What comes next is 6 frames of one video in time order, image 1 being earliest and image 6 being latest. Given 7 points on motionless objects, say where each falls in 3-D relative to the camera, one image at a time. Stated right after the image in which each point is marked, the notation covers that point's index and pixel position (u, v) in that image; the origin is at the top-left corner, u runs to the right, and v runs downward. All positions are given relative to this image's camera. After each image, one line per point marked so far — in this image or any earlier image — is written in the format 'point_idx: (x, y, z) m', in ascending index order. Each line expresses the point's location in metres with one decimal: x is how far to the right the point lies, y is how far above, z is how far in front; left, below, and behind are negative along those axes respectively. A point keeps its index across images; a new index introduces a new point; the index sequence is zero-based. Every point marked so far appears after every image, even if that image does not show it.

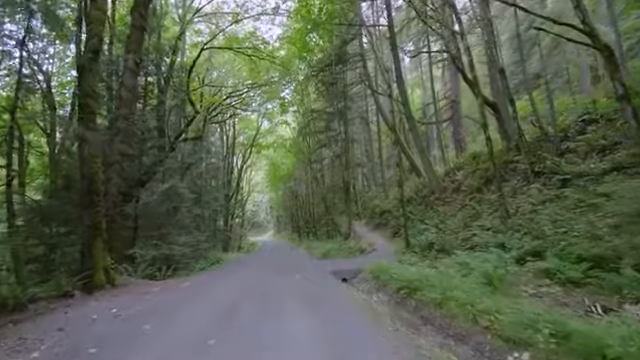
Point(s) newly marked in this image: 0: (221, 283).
0: (-4.5, -4.8, +13.9) m
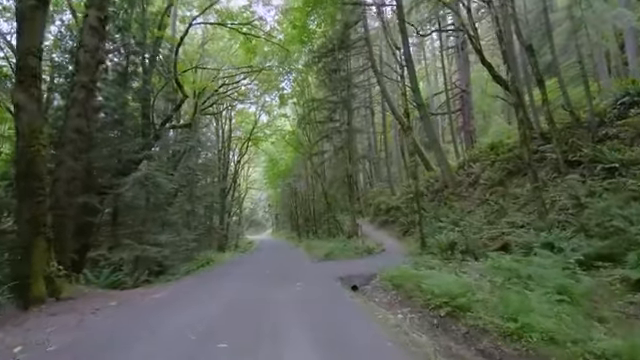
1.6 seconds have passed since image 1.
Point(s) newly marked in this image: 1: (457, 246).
0: (-4.3, -4.3, +11.8) m
1: (+6.2, -3.0, +13.4) m
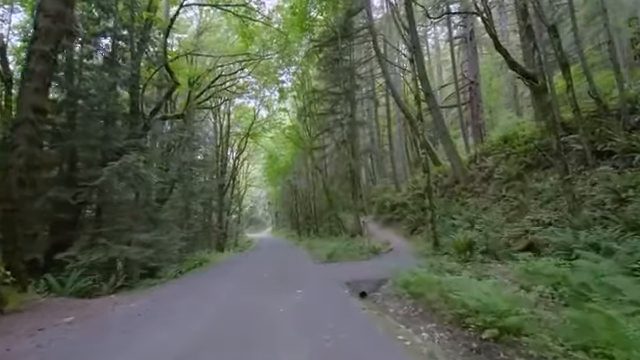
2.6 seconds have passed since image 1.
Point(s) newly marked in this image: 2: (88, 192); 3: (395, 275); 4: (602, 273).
0: (-4.2, -4.0, +10.4) m
1: (+6.4, -2.7, +12.0) m
2: (-9.6, -0.5, +12.1) m
3: (+2.4, -3.0, +9.3) m
4: (+5.9, -2.0, +6.1) m
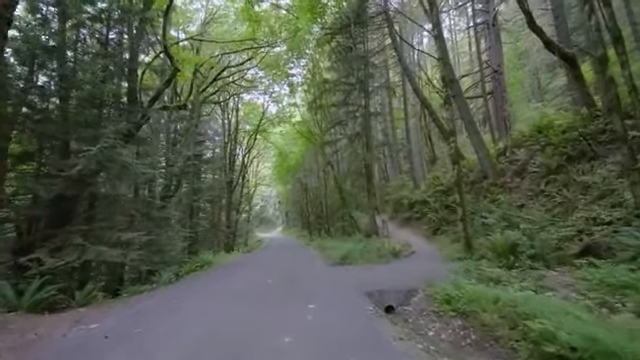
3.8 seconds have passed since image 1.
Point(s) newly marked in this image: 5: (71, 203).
0: (-3.7, -3.7, +8.9) m
1: (+6.9, -2.4, +10.1) m
2: (-9.1, -0.2, +10.8) m
3: (+2.8, -2.7, +7.6) m
4: (+6.2, -1.6, +4.3) m
5: (-8.9, -0.8, +10.7) m
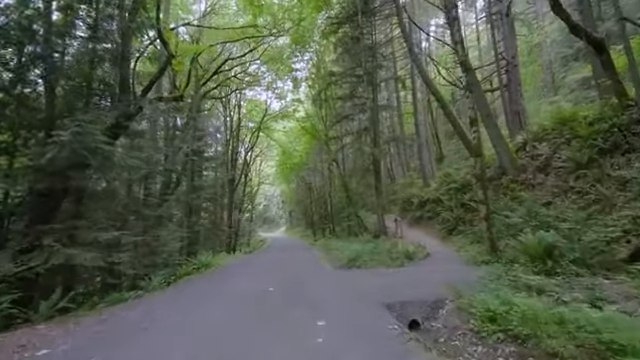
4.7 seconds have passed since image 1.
0: (-3.5, -3.5, +7.8) m
1: (+7.1, -2.2, +8.9) m
2: (-8.8, 0.0, +9.7) m
3: (+3.0, -2.5, +6.4) m
4: (+6.4, -1.4, +3.0) m
5: (-8.6, -0.5, +9.6) m
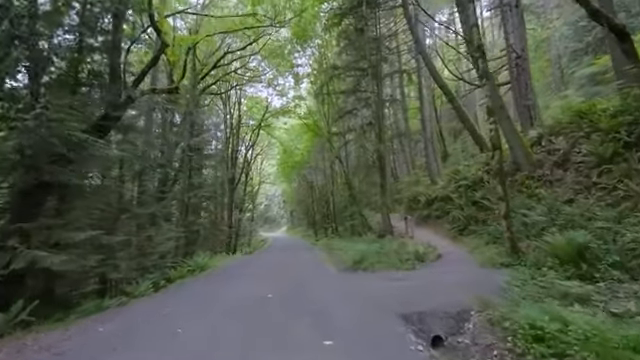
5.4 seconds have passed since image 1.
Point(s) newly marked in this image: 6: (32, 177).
0: (-3.4, -3.3, +6.9) m
1: (+7.2, -2.0, +7.9) m
2: (-8.7, +0.2, +8.9) m
3: (+3.1, -2.3, +5.4) m
4: (+6.5, -1.3, +2.1) m
5: (-8.5, -0.4, +8.7) m
6: (-8.3, 0.0, +8.8) m
